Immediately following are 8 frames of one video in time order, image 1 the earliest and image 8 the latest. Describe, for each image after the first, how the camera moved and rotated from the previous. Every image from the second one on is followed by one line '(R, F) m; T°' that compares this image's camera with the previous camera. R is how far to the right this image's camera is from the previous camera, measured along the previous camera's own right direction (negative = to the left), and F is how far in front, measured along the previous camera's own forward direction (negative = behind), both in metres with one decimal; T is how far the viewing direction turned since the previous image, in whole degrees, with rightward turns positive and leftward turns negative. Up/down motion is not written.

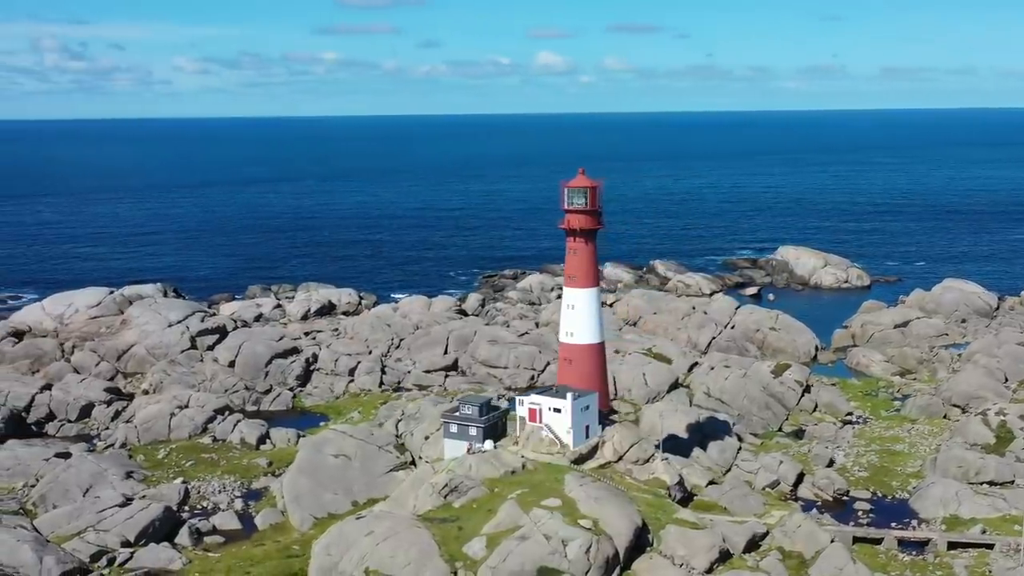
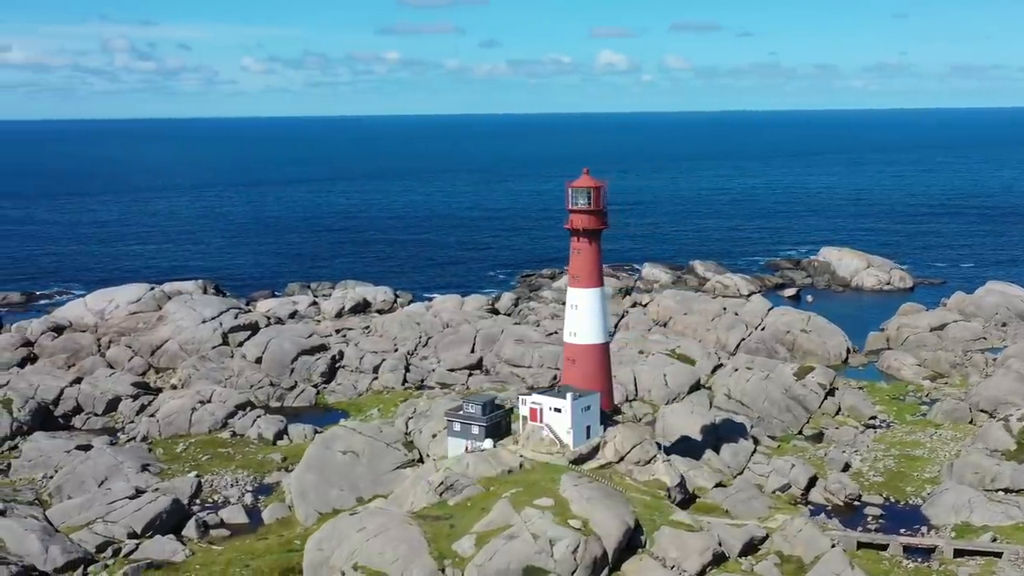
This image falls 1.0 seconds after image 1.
(+1.4, 0.0) m; -3°
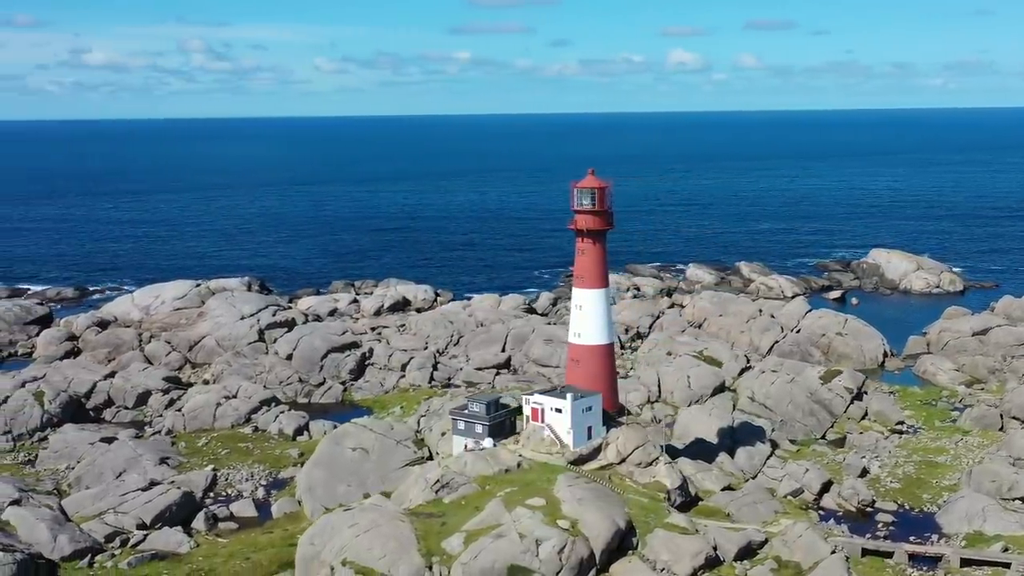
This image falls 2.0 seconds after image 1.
(+1.5, 0.0) m; -3°
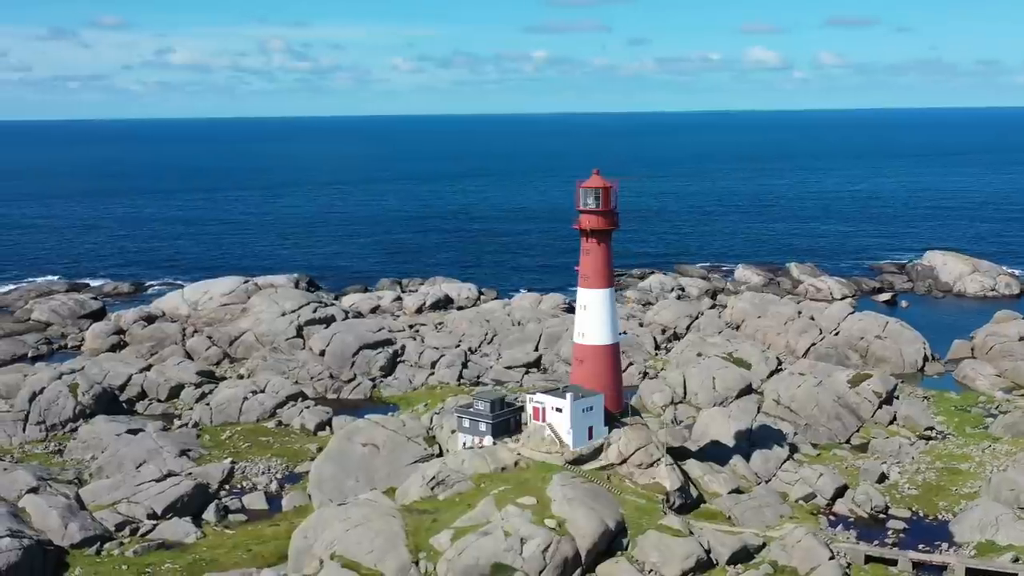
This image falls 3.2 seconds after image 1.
(+1.7, 0.0) m; -3°
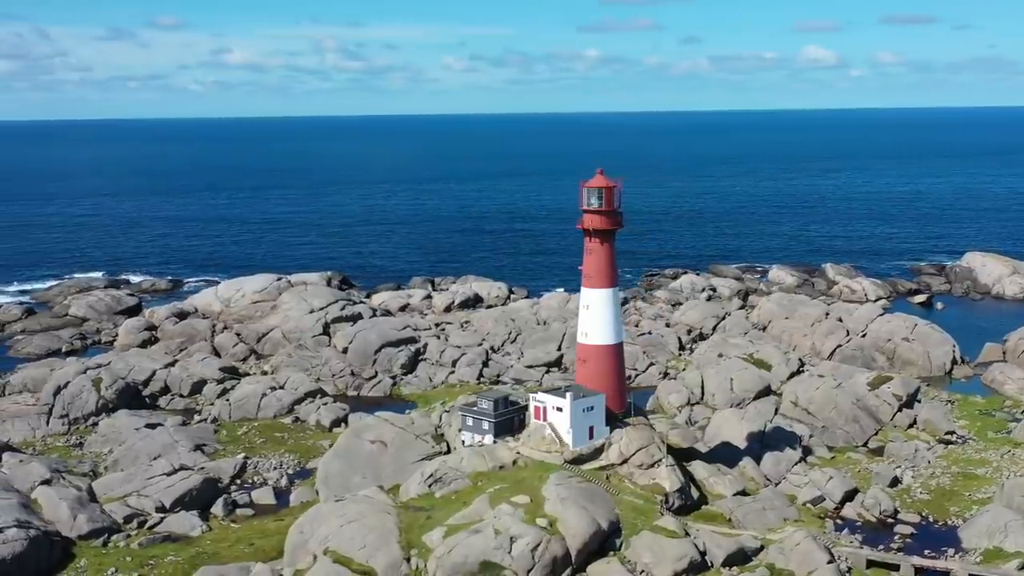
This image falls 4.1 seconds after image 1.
(+1.2, -0.1) m; -2°
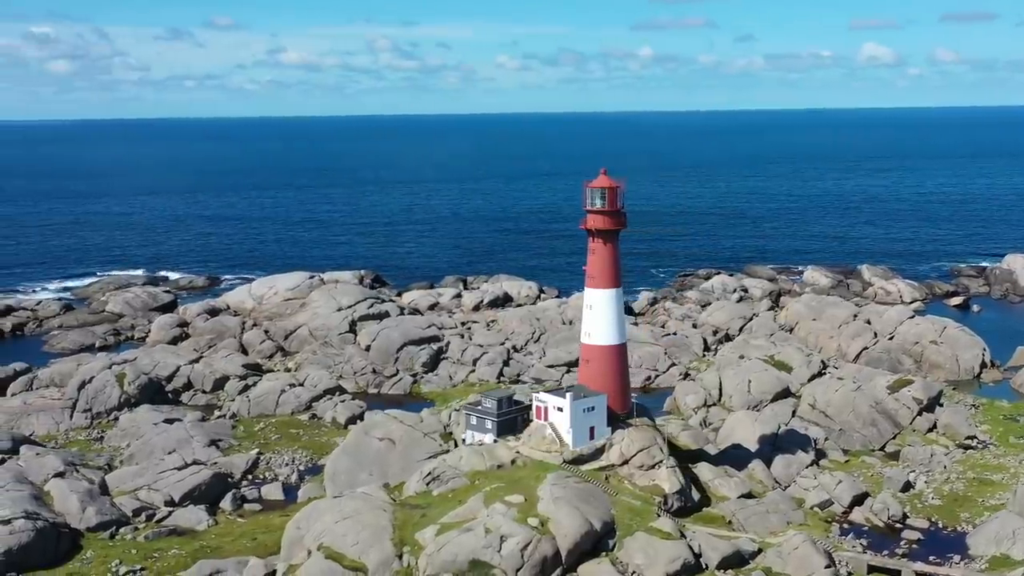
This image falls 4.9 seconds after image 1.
(+1.2, -0.1) m; -2°
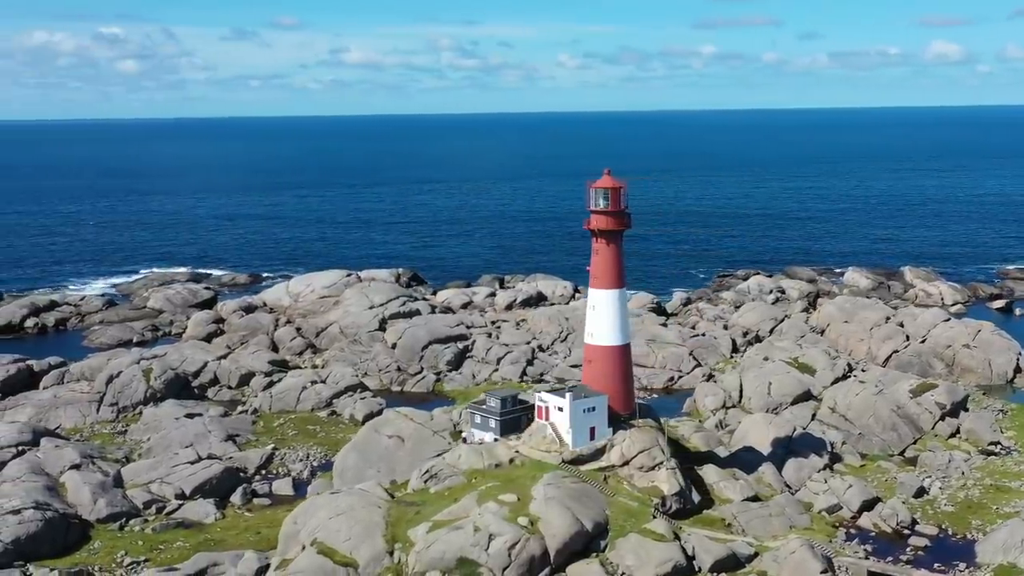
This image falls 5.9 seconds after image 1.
(+1.4, -0.1) m; -3°
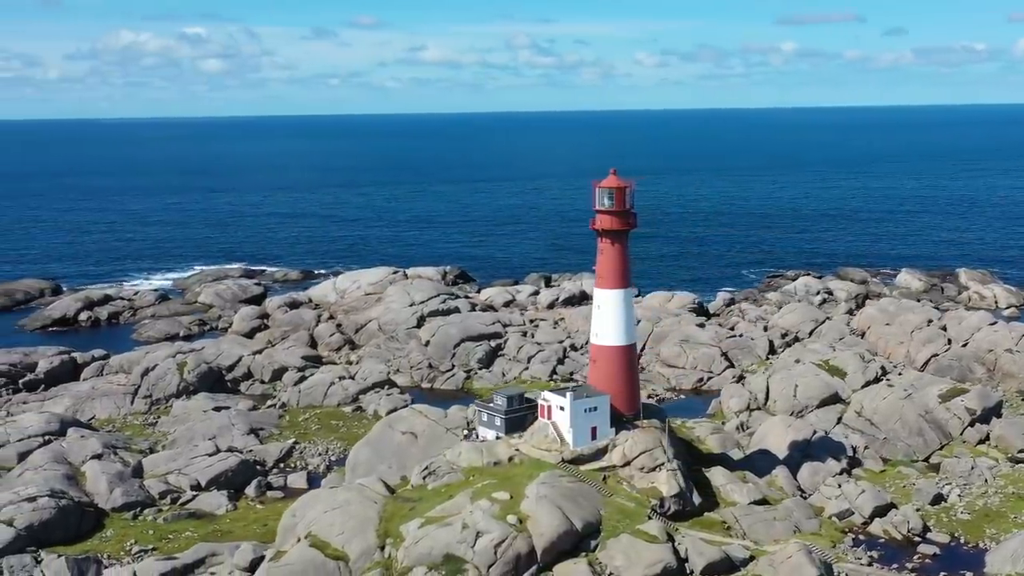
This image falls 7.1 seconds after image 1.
(+1.7, -0.1) m; -3°
